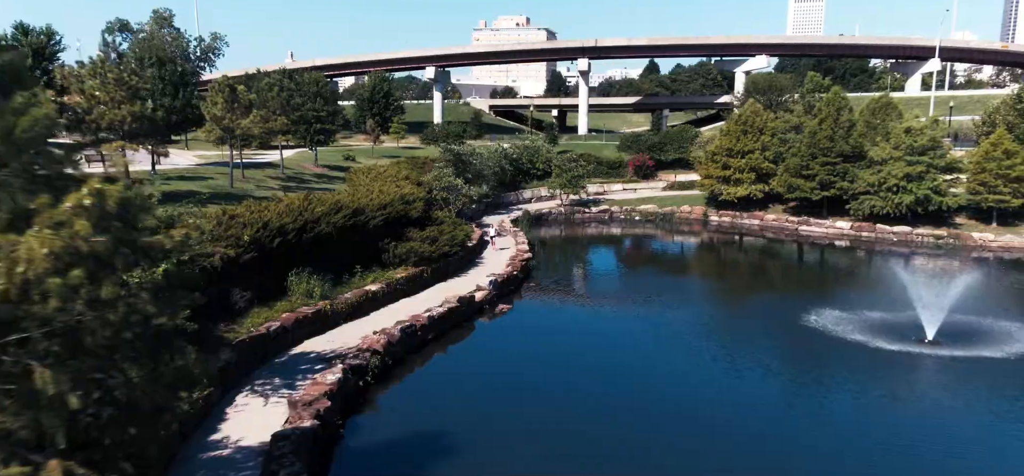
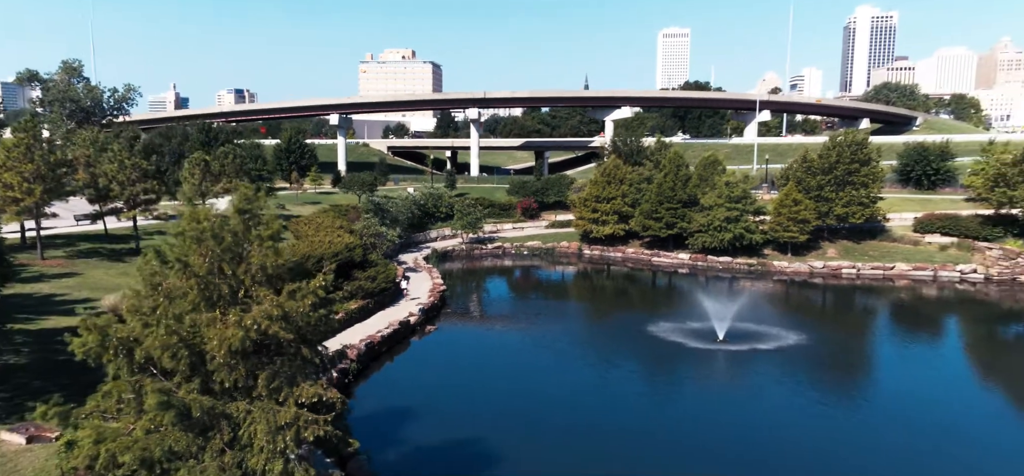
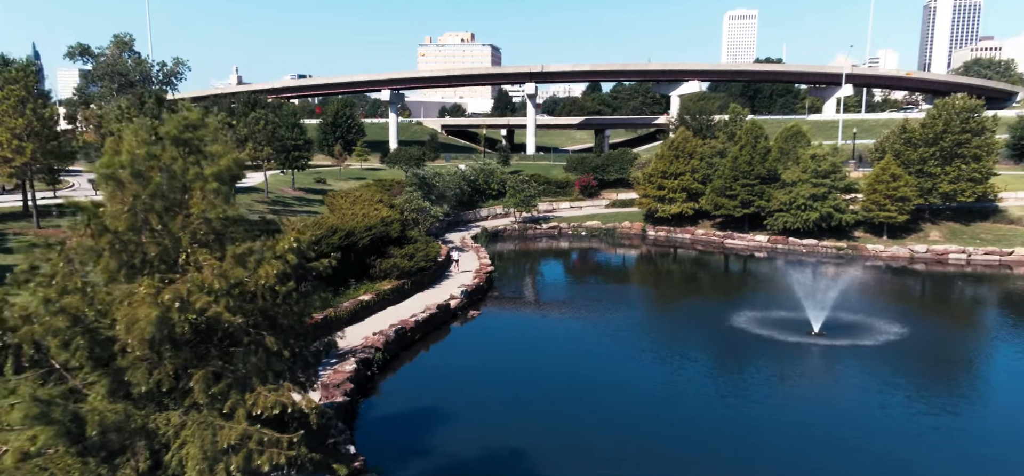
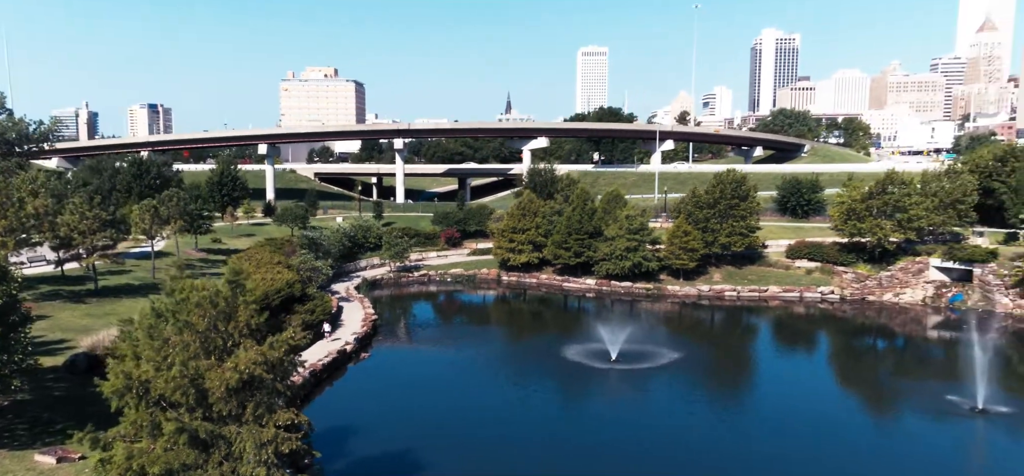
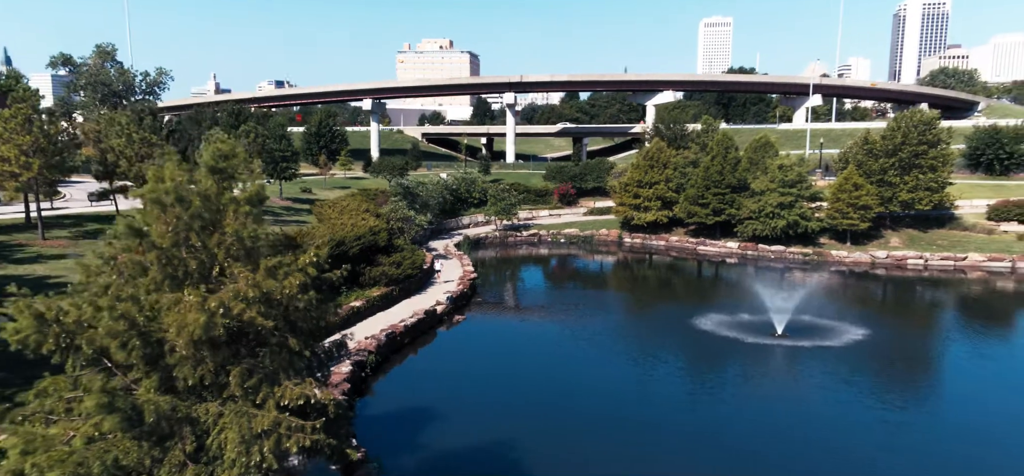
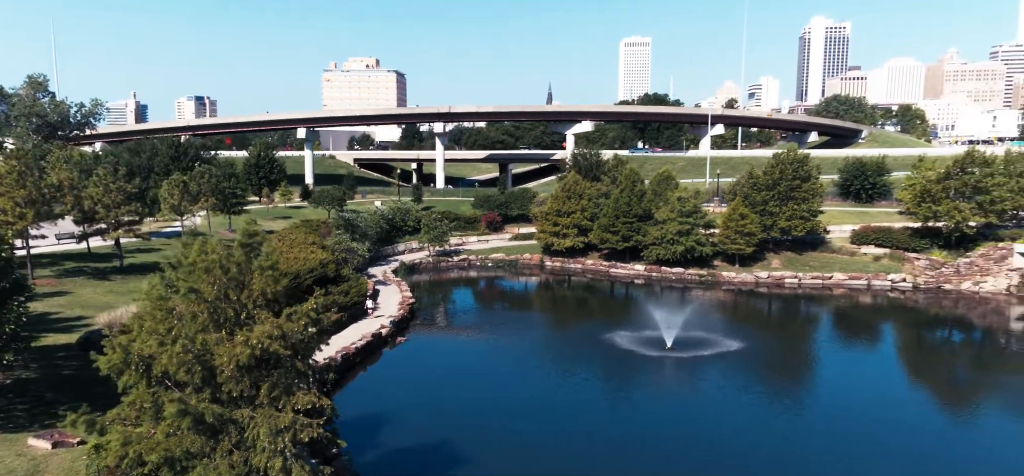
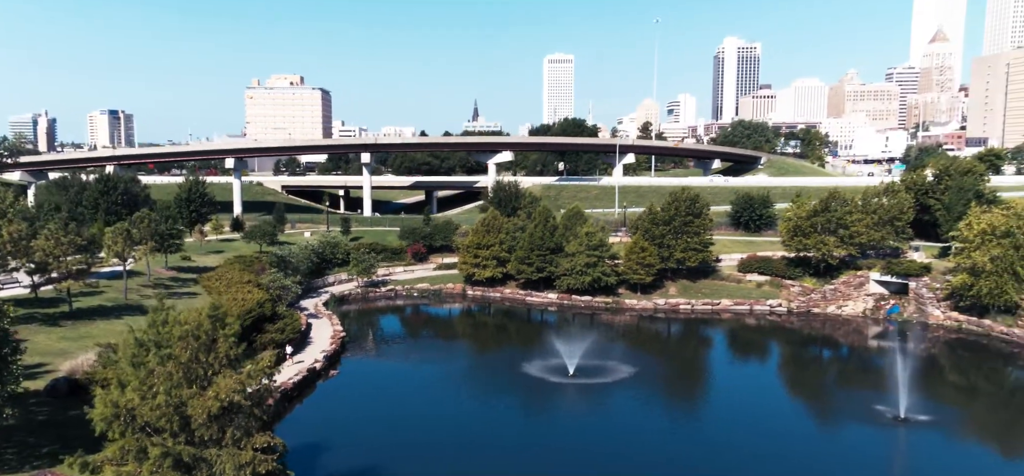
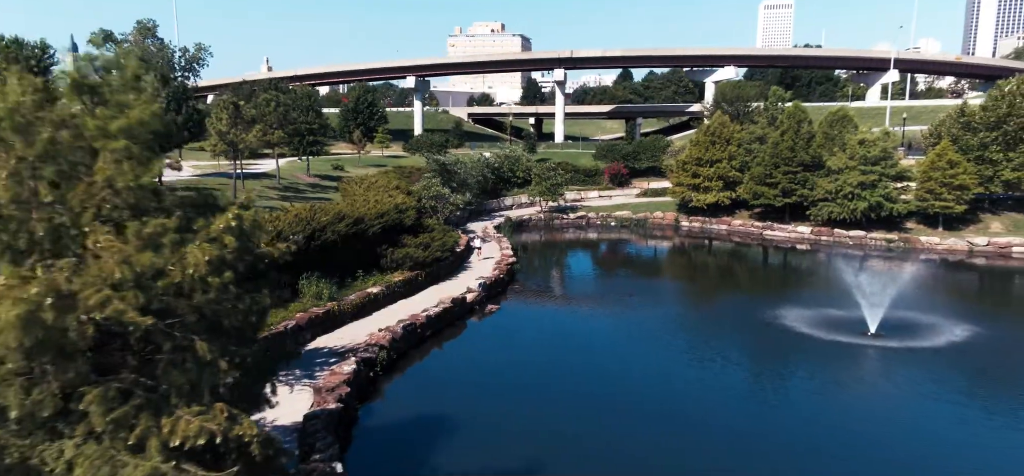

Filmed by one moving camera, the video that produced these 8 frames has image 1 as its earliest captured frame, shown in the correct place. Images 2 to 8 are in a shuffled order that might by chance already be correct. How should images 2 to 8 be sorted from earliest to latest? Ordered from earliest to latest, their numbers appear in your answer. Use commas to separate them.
8, 3, 5, 2, 6, 4, 7
